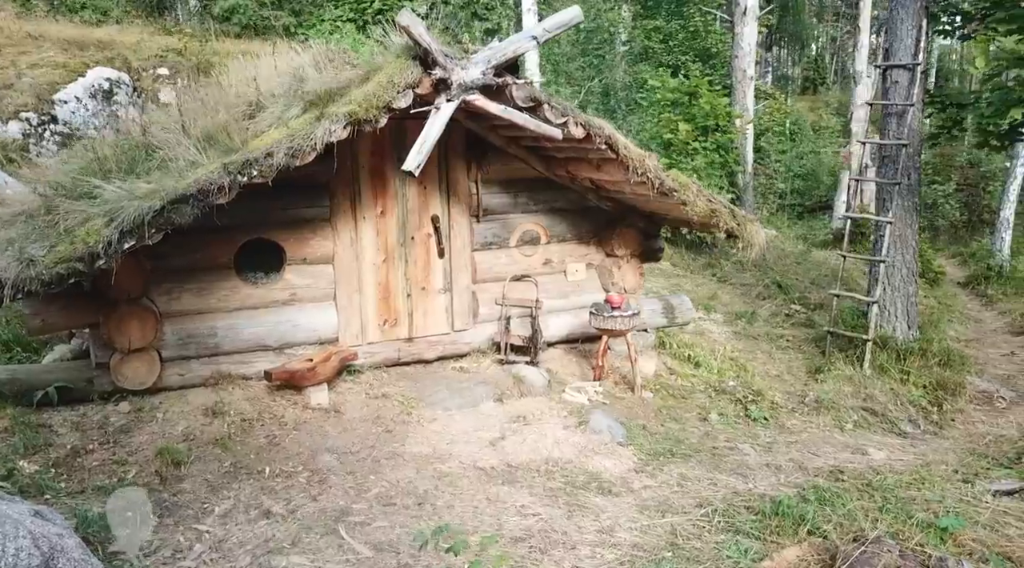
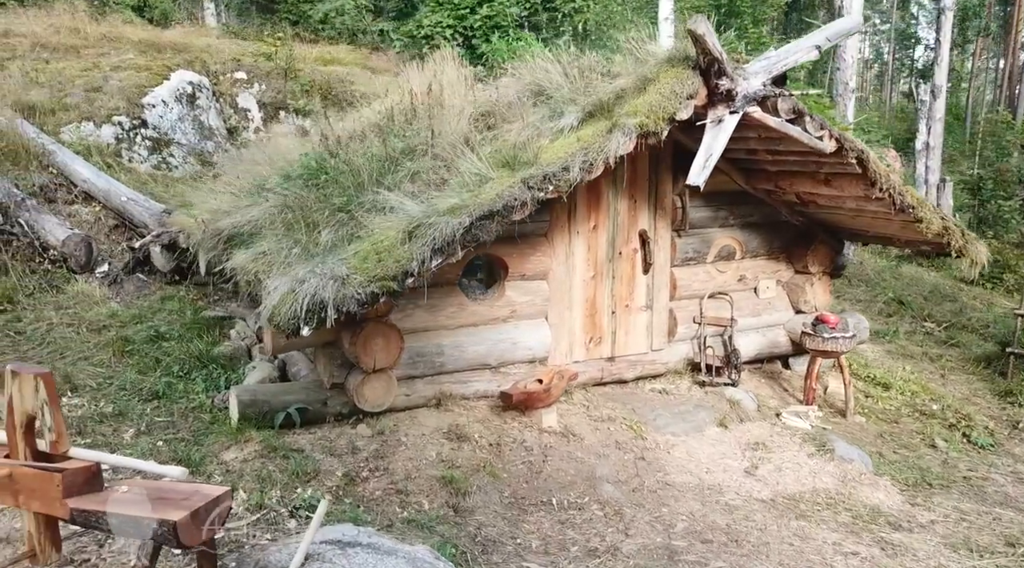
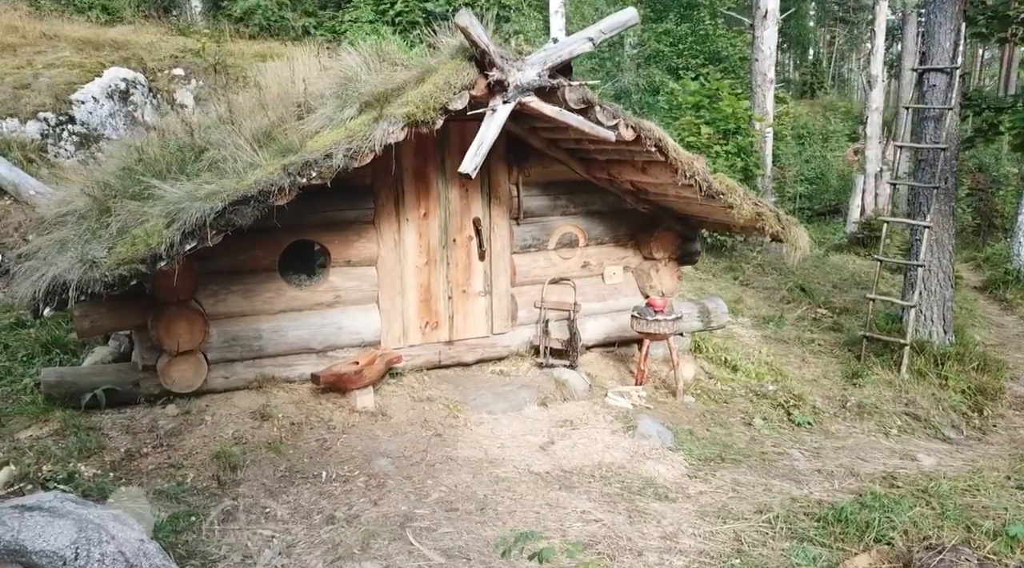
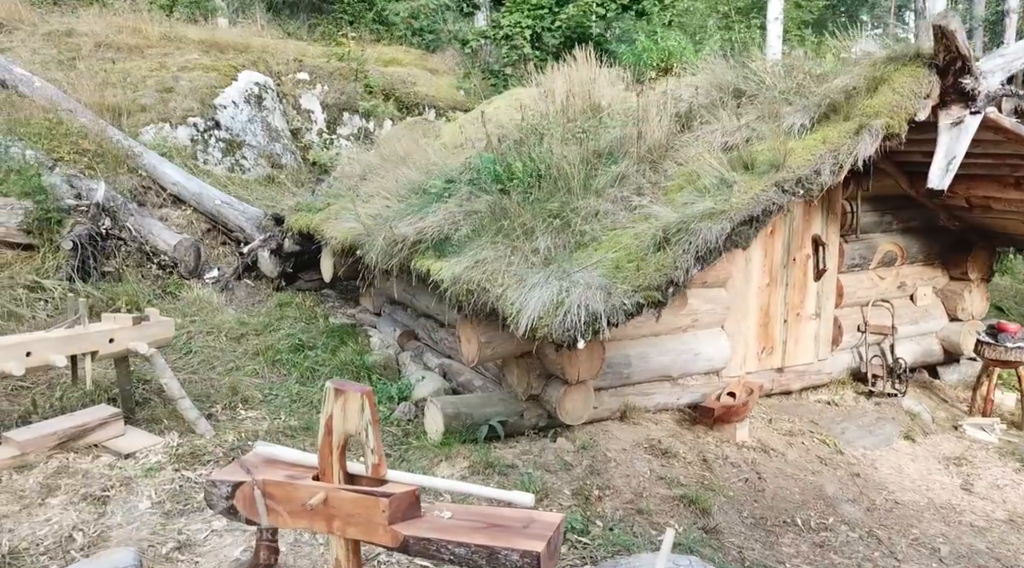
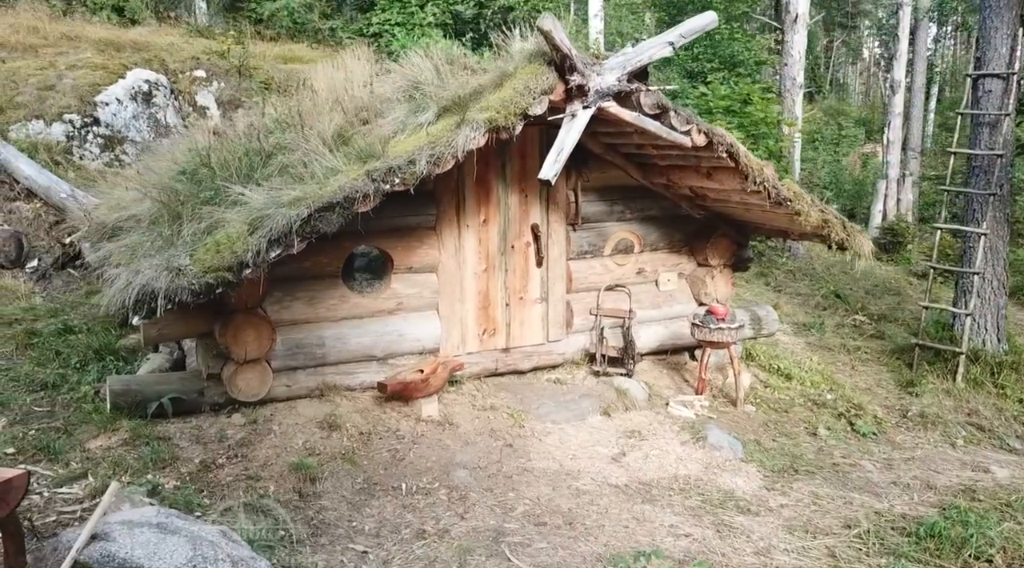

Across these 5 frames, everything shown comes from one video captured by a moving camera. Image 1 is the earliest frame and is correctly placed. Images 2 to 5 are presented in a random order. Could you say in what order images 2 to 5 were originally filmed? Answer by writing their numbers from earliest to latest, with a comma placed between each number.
3, 5, 2, 4
